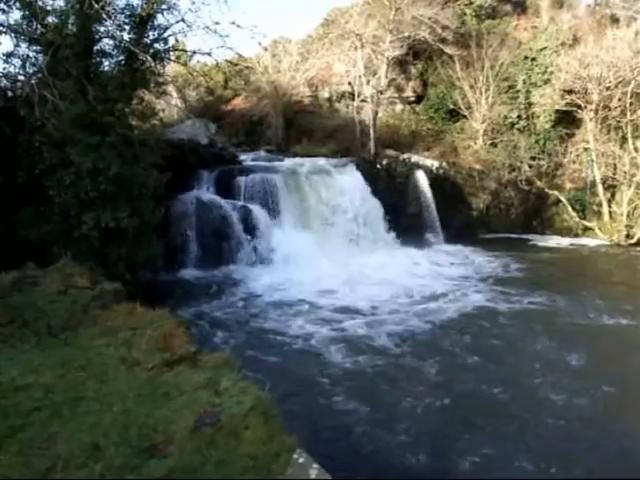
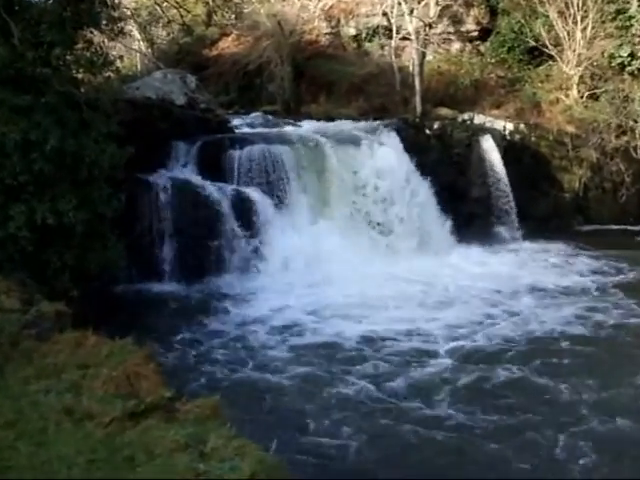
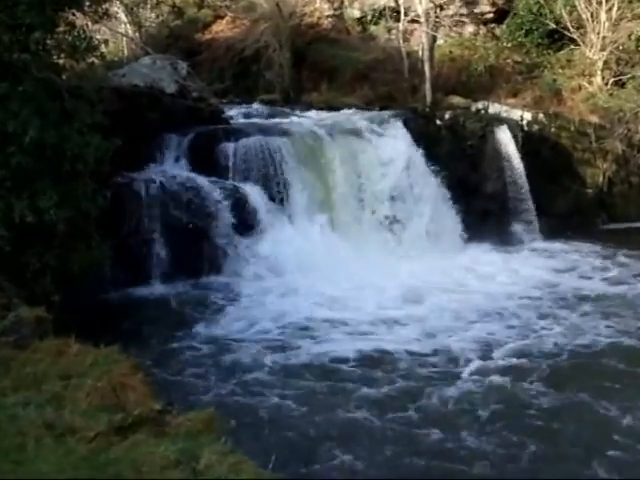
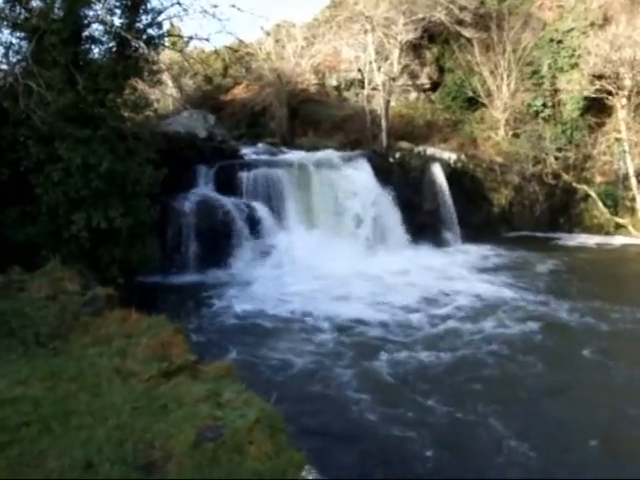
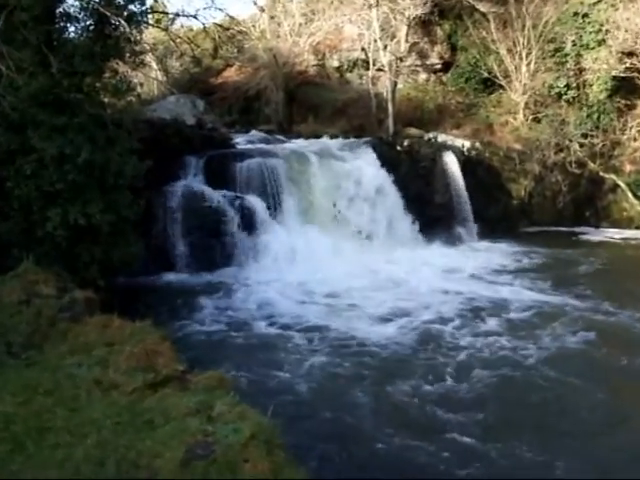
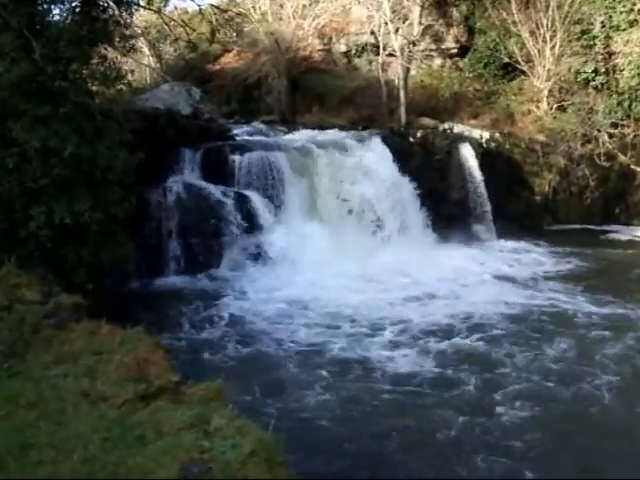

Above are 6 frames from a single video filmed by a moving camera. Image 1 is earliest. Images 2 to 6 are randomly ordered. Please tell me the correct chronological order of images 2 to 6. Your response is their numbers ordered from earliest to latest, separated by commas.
4, 5, 6, 2, 3
